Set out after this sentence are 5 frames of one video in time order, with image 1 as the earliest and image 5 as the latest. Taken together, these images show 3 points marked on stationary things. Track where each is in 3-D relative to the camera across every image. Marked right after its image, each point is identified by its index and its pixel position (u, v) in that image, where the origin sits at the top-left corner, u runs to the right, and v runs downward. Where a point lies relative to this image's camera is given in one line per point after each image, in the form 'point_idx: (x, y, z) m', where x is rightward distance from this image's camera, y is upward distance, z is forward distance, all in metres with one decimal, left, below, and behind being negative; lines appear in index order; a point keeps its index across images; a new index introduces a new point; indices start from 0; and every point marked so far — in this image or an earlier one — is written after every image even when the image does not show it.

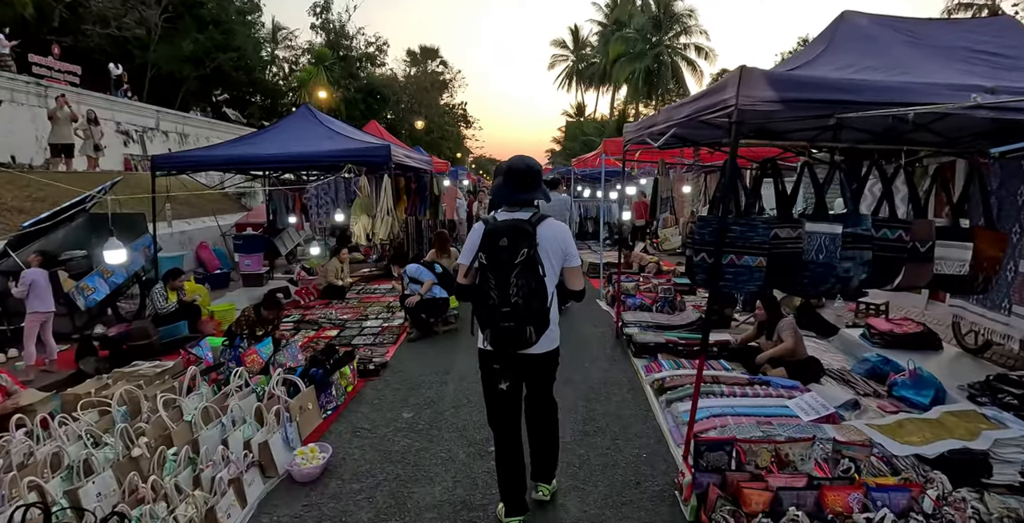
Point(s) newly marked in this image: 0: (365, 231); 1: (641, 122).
0: (-1.8, +0.4, +6.2) m
1: (+1.1, +1.2, +4.6) m
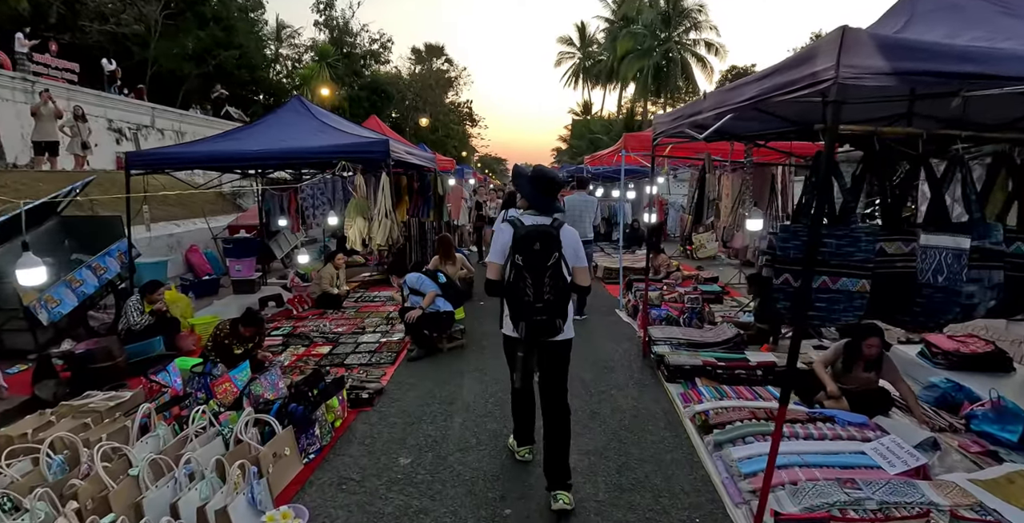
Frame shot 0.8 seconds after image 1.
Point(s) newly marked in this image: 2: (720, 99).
0: (-1.6, +0.3, +5.6) m
1: (+1.3, +1.1, +3.9) m
2: (+1.3, +1.0, +3.1) m
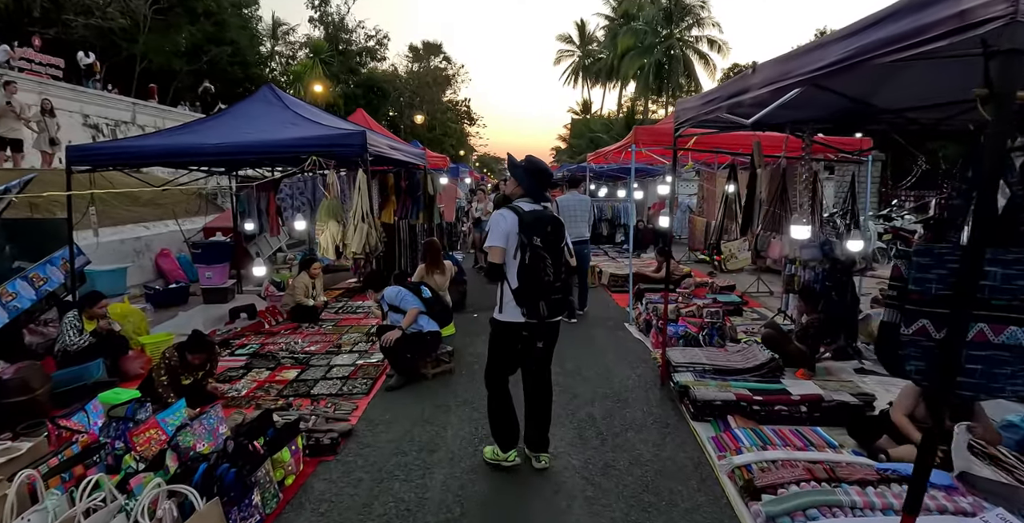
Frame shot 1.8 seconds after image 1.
0: (-1.7, +0.2, +4.8) m
1: (+1.2, +1.0, +3.2) m
2: (+1.2, +0.9, +2.4) m
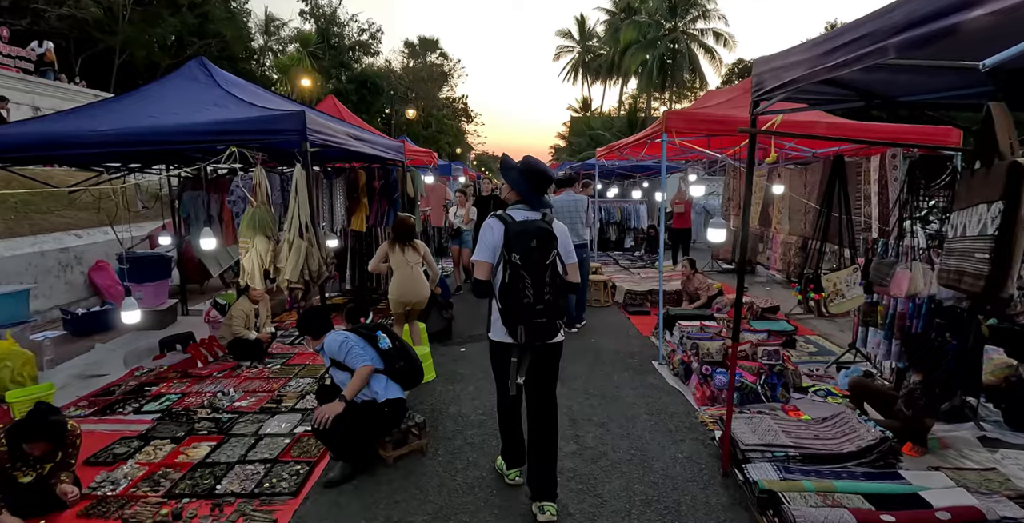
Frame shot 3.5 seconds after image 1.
0: (-1.7, 0.0, +3.5) m
1: (+1.2, +0.8, +1.9) m
2: (+1.2, +0.7, +1.1) m
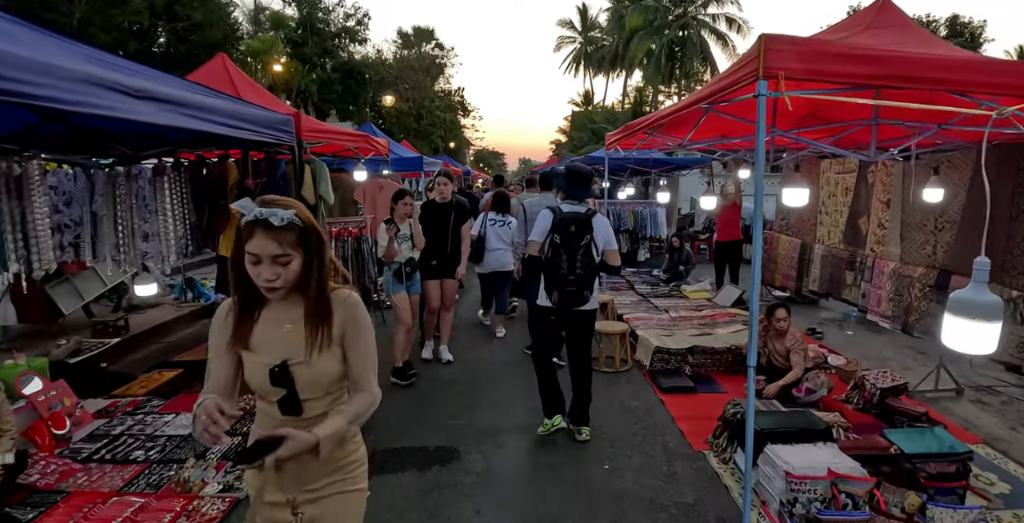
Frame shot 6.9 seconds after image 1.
0: (-2.0, -0.4, +1.2) m
1: (+0.9, +0.4, -0.5) m
2: (+0.9, +0.3, -1.3) m
